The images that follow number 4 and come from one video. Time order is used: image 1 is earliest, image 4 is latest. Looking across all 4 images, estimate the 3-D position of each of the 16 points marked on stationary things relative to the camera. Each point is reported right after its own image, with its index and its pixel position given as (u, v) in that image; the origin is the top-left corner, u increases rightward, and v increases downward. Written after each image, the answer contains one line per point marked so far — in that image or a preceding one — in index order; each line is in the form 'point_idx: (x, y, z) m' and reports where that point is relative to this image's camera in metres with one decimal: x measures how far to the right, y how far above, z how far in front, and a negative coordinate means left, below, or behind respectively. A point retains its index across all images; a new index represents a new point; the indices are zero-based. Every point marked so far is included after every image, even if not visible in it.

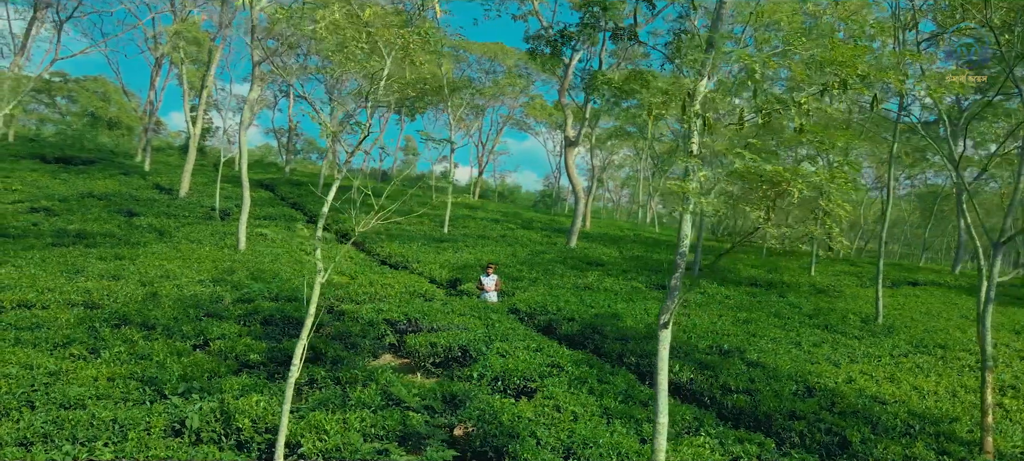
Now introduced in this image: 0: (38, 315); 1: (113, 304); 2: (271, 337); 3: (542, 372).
0: (-10.3, -1.8, +13.6) m
1: (-9.7, -1.8, +15.1) m
2: (-5.3, -2.3, +13.5) m
3: (+0.6, -2.8, +12.4) m
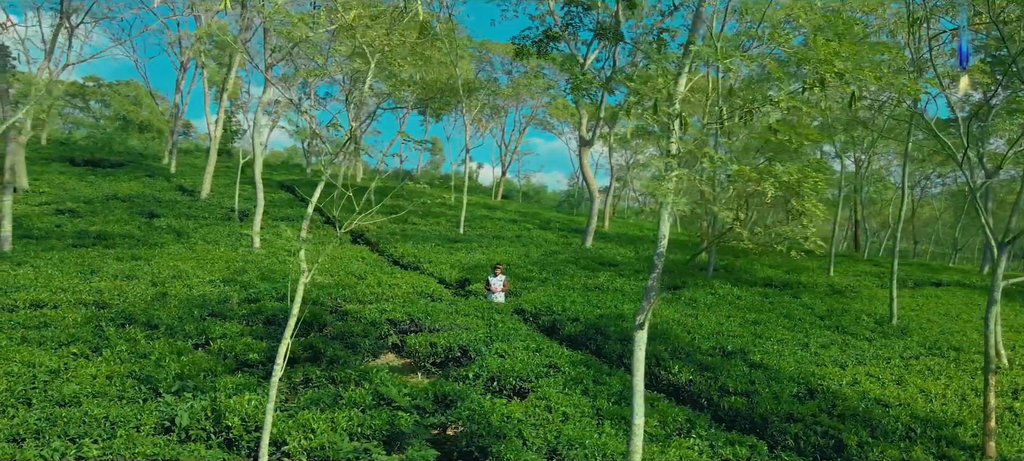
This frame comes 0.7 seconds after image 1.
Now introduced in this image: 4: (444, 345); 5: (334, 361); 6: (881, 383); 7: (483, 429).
0: (-10.4, -1.9, +13.9) m
1: (-9.7, -1.8, +15.4) m
2: (-5.3, -2.3, +13.7) m
3: (+0.5, -2.8, +12.4) m
4: (-1.6, -2.6, +14.4) m
5: (-3.6, -2.6, +12.5) m
6: (+8.1, -3.3, +13.7) m
7: (-0.4, -2.9, +9.0) m
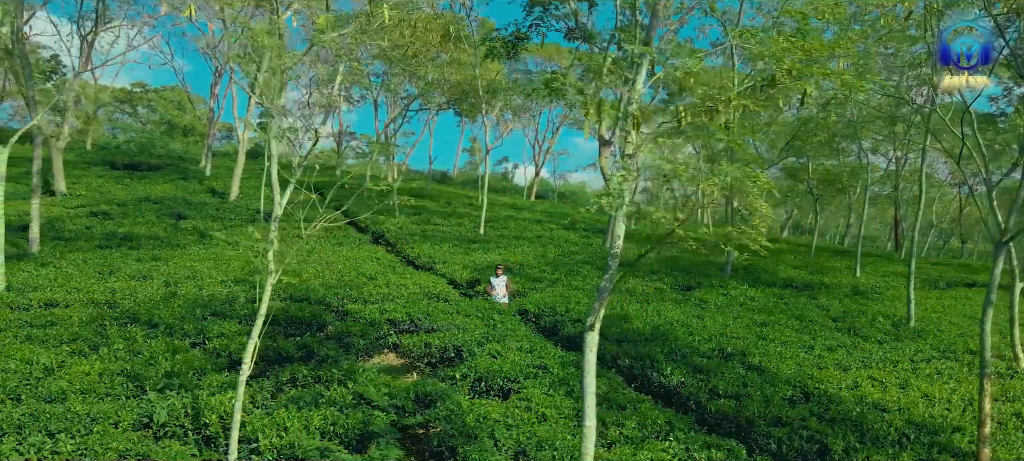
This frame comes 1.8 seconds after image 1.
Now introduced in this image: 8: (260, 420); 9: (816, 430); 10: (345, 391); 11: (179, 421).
0: (-10.5, -1.9, +14.4) m
1: (-9.8, -1.9, +15.9) m
2: (-5.5, -2.4, +13.9) m
3: (+0.3, -2.8, +12.3) m
4: (-1.7, -2.7, +14.4) m
5: (-3.8, -2.6, +12.6) m
6: (+7.9, -3.3, +13.3) m
7: (-0.8, -2.9, +9.0) m
8: (-3.6, -2.7, +8.8) m
9: (+5.0, -3.3, +10.1) m
10: (-2.7, -2.6, +10.2) m
11: (-4.7, -2.7, +8.7) m
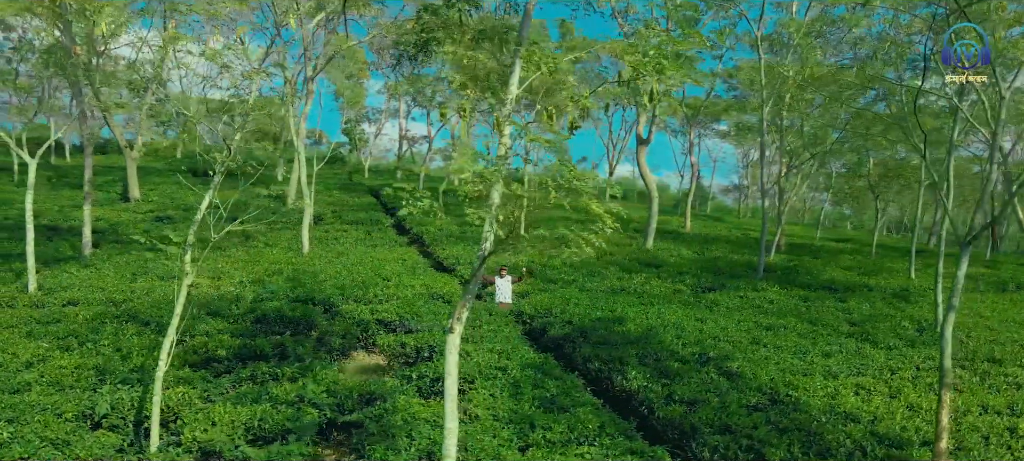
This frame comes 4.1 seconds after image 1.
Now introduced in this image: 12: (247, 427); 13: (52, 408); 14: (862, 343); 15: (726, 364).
0: (-11.1, -2.0, +15.5) m
1: (-10.2, -2.0, +16.9) m
2: (-6.1, -2.4, +14.5) m
3: (-0.5, -2.9, +12.4) m
4: (-2.3, -2.7, +14.7) m
5: (-4.6, -2.7, +13.1) m
6: (+7.1, -3.3, +12.5) m
7: (-2.0, -2.9, +9.2) m
8: (-4.7, -2.7, +9.3) m
9: (+3.9, -3.3, +9.7) m
10: (-3.8, -2.7, +10.5) m
11: (-5.9, -2.7, +9.3) m
12: (-3.8, -2.8, +9.0) m
13: (-6.8, -2.6, +9.2) m
14: (+9.7, -3.1, +17.2) m
15: (+4.9, -3.0, +14.0) m
